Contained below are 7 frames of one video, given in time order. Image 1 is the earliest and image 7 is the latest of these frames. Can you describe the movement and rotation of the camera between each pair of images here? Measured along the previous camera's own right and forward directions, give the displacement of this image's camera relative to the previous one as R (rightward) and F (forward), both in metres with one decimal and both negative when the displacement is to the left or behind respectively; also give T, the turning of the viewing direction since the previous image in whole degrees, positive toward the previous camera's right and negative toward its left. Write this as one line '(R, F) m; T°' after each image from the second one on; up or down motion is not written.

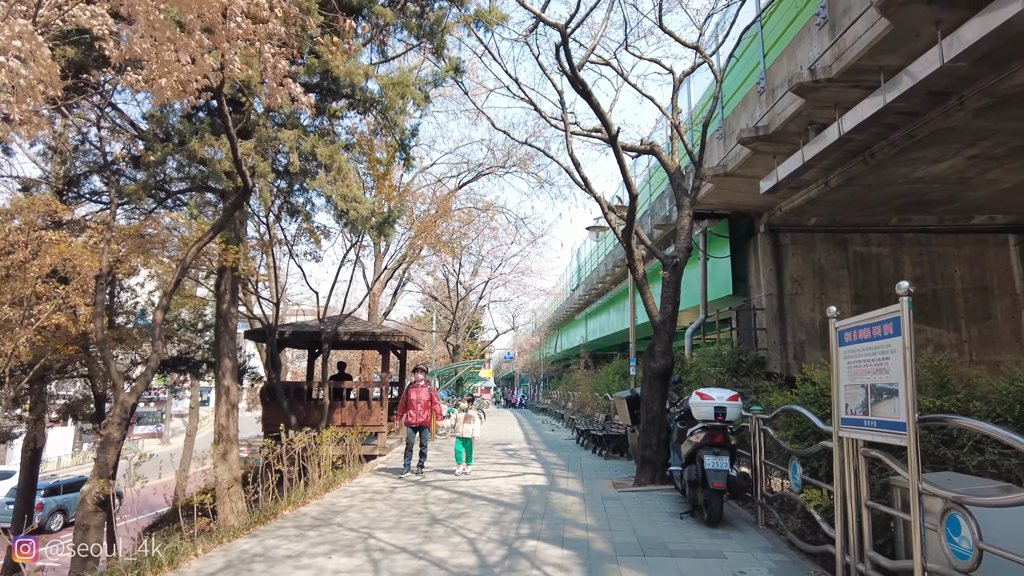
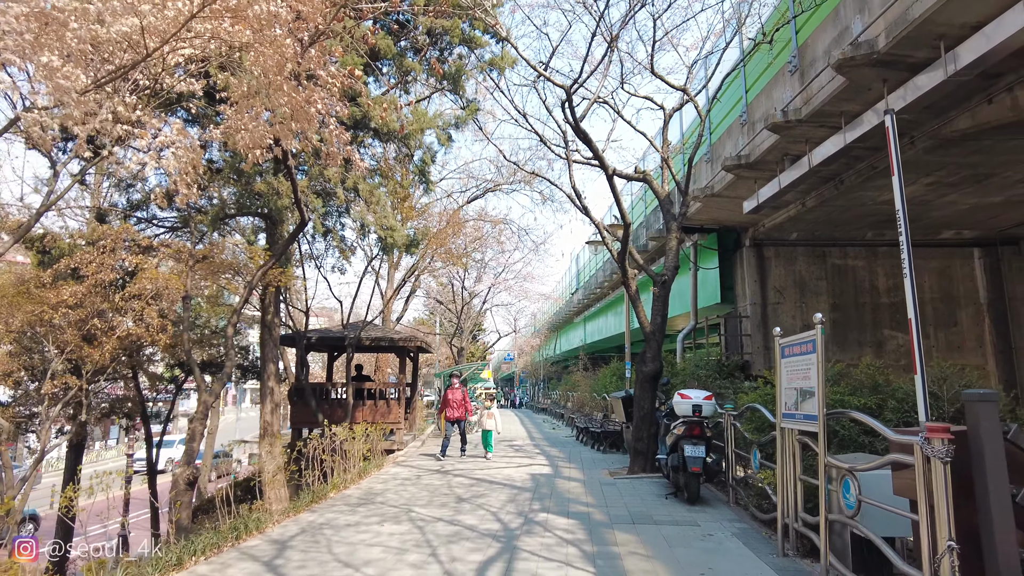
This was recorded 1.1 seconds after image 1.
(-0.2, -1.2) m; 0°
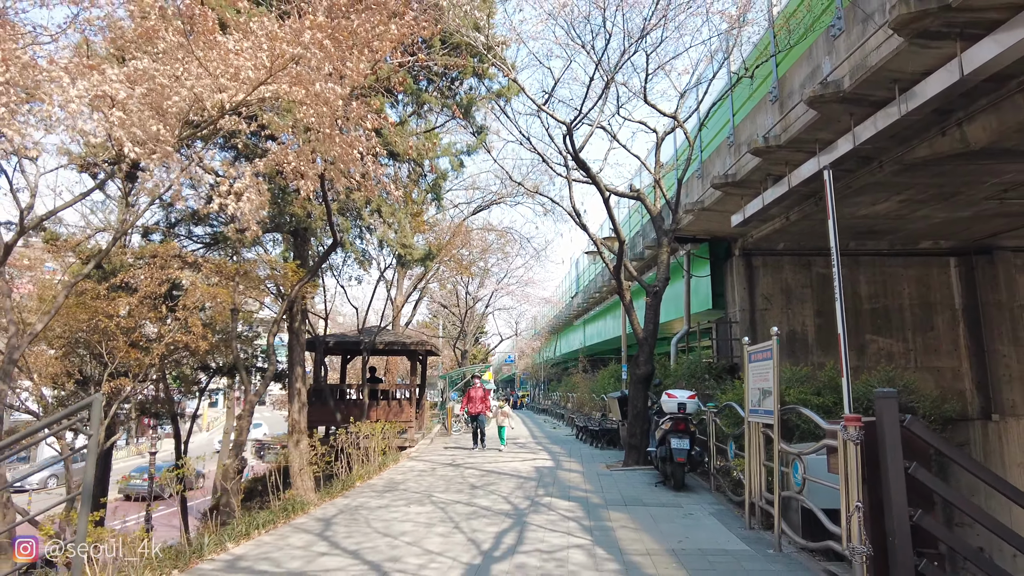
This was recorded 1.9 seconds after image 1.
(-0.1, -1.0) m; 0°
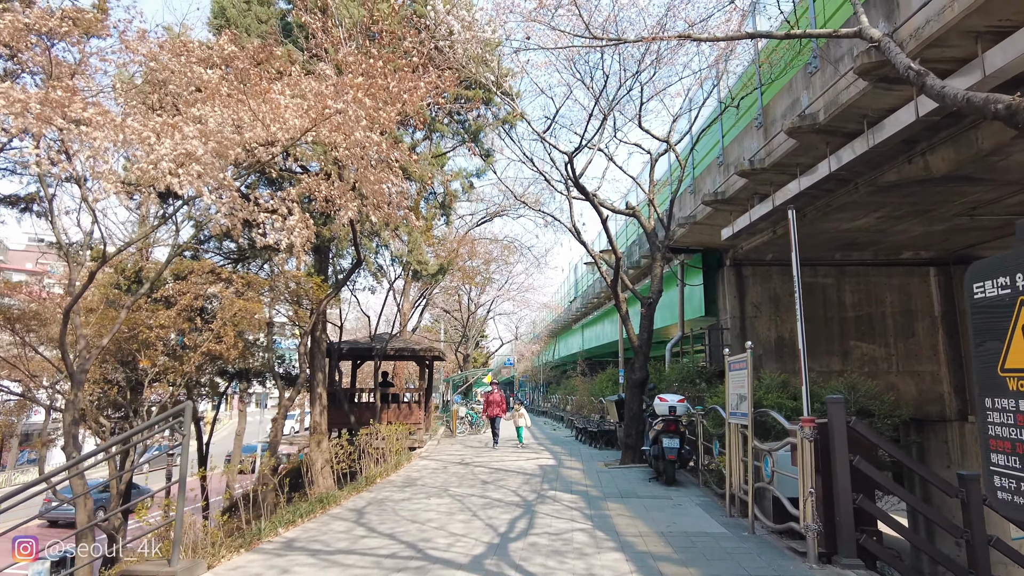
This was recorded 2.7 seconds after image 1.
(-0.1, -0.9) m; 0°
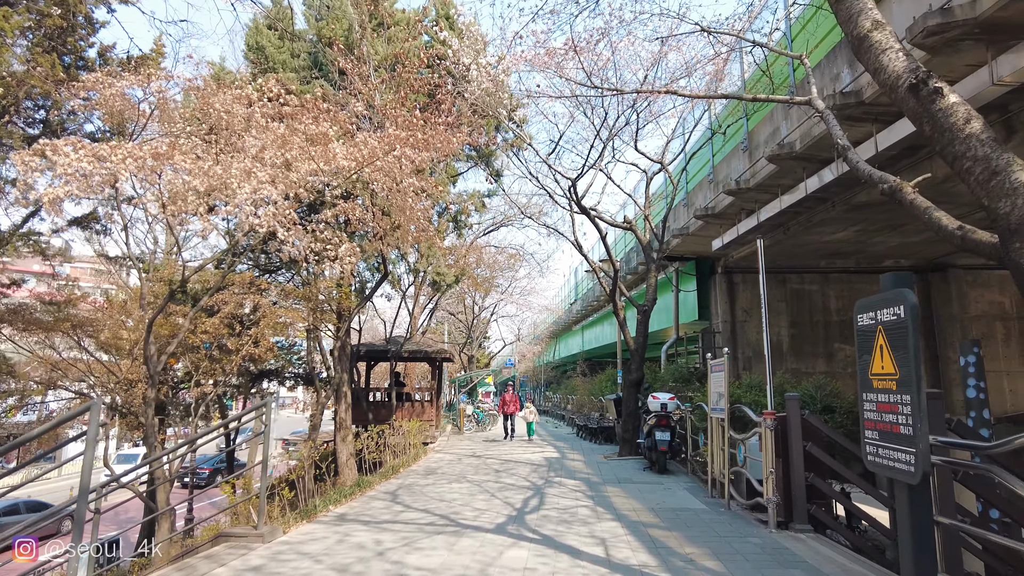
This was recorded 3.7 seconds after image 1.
(-0.2, -1.1) m; 0°
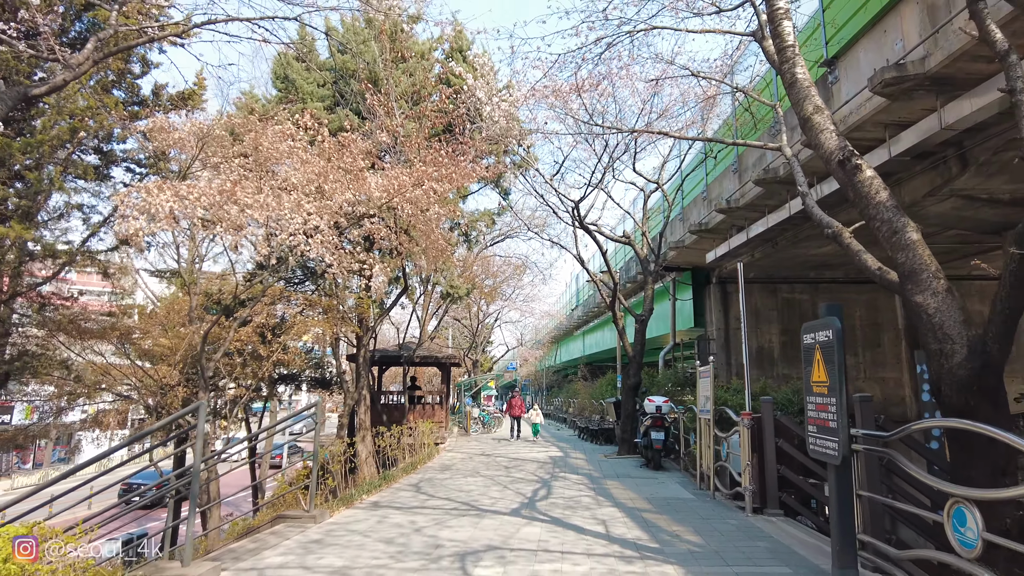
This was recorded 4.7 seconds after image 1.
(-0.1, -1.0) m; 0°
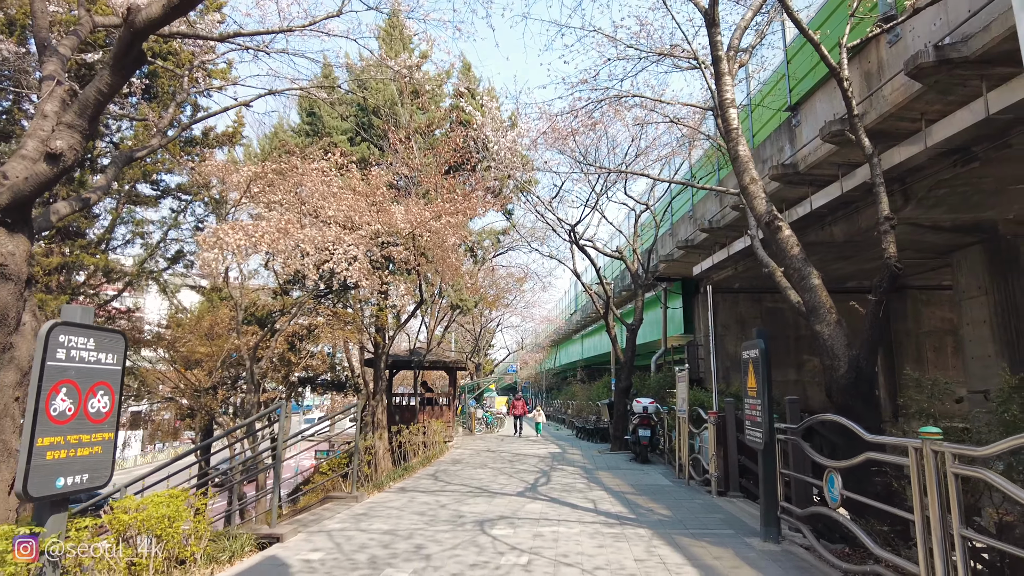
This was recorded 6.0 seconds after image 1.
(-0.1, -1.4) m; 0°
